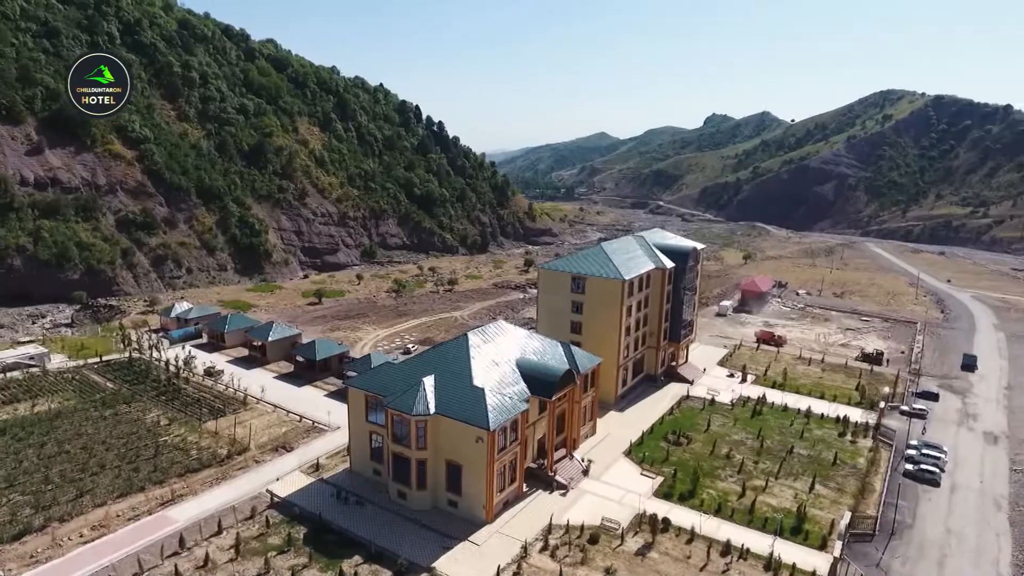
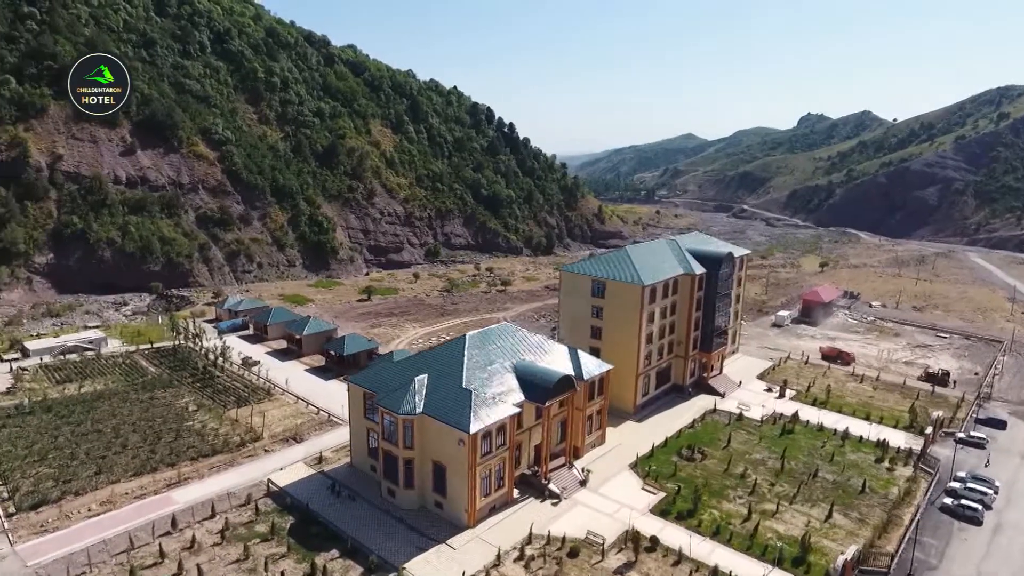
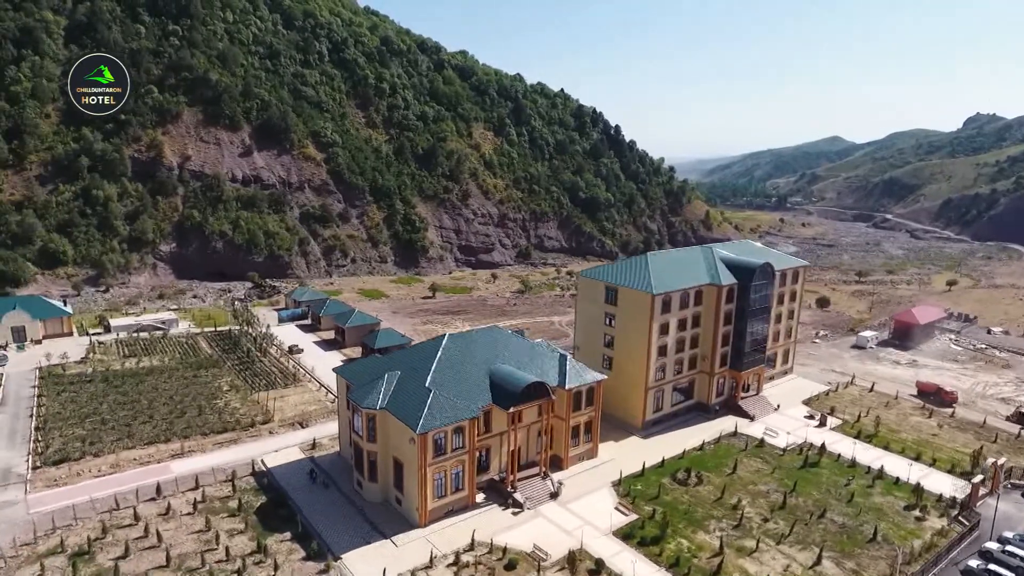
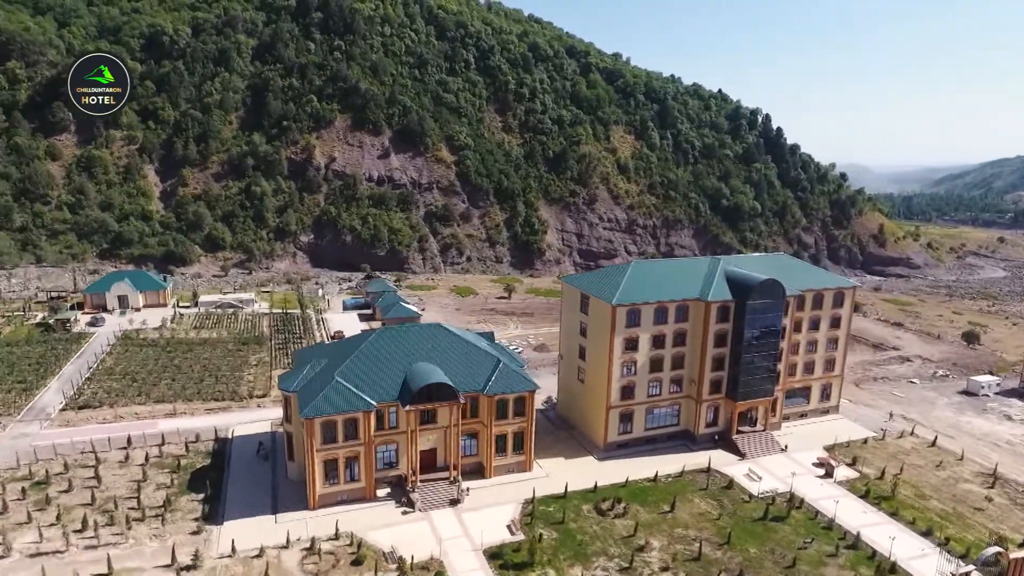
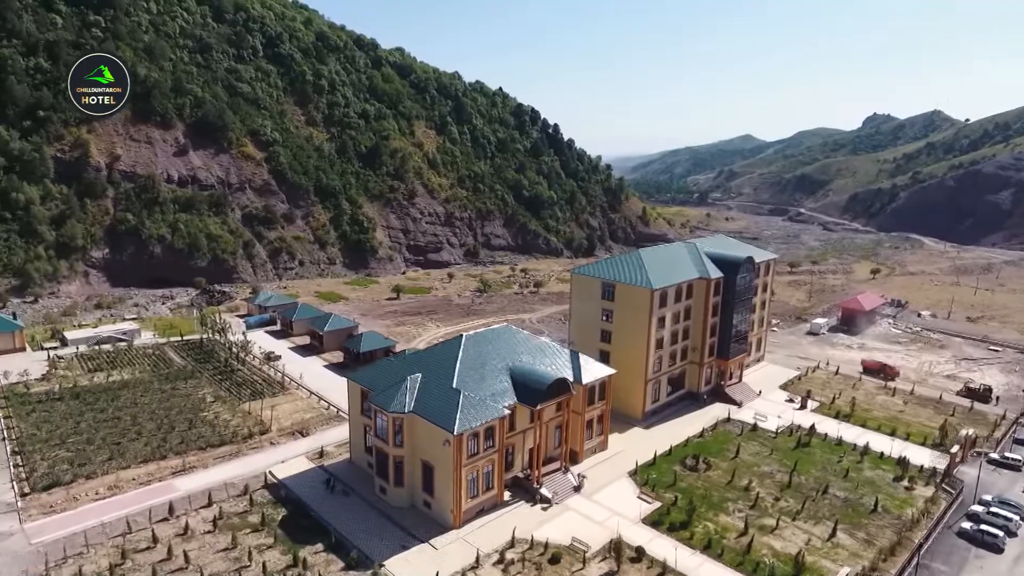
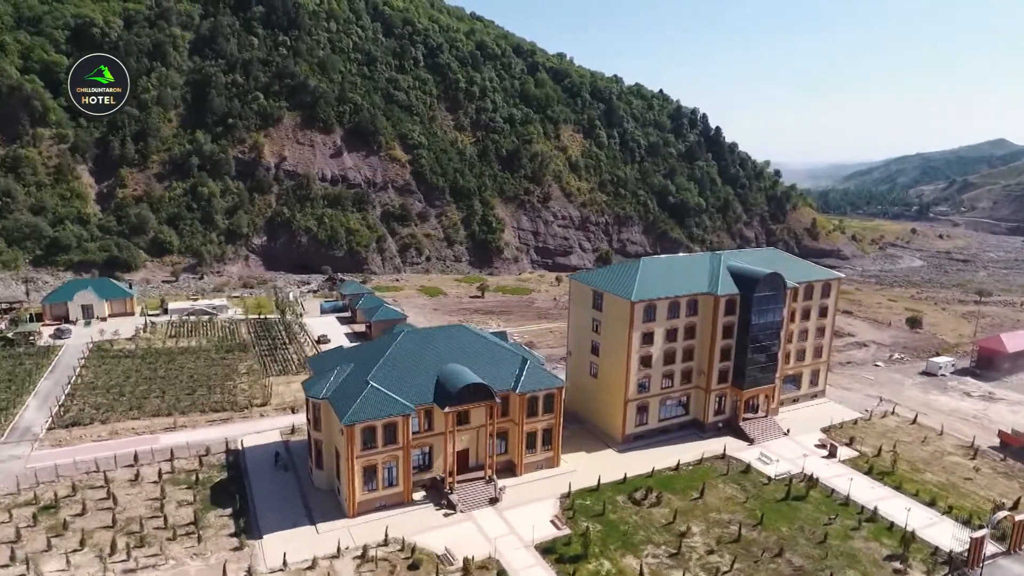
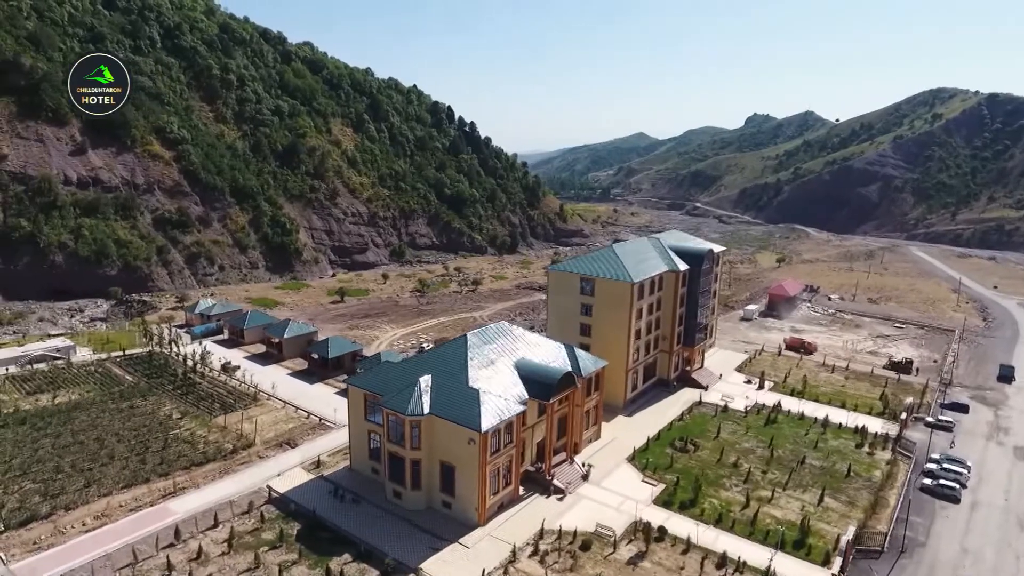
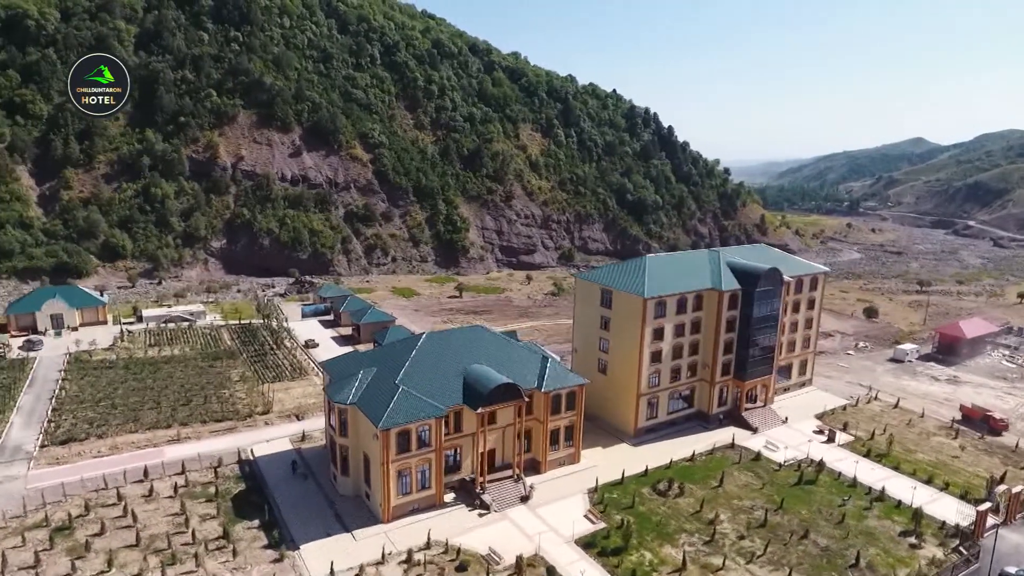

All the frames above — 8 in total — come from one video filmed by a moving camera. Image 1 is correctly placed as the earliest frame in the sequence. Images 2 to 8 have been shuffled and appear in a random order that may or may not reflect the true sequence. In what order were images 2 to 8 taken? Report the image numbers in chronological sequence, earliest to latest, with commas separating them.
7, 2, 5, 3, 8, 6, 4
